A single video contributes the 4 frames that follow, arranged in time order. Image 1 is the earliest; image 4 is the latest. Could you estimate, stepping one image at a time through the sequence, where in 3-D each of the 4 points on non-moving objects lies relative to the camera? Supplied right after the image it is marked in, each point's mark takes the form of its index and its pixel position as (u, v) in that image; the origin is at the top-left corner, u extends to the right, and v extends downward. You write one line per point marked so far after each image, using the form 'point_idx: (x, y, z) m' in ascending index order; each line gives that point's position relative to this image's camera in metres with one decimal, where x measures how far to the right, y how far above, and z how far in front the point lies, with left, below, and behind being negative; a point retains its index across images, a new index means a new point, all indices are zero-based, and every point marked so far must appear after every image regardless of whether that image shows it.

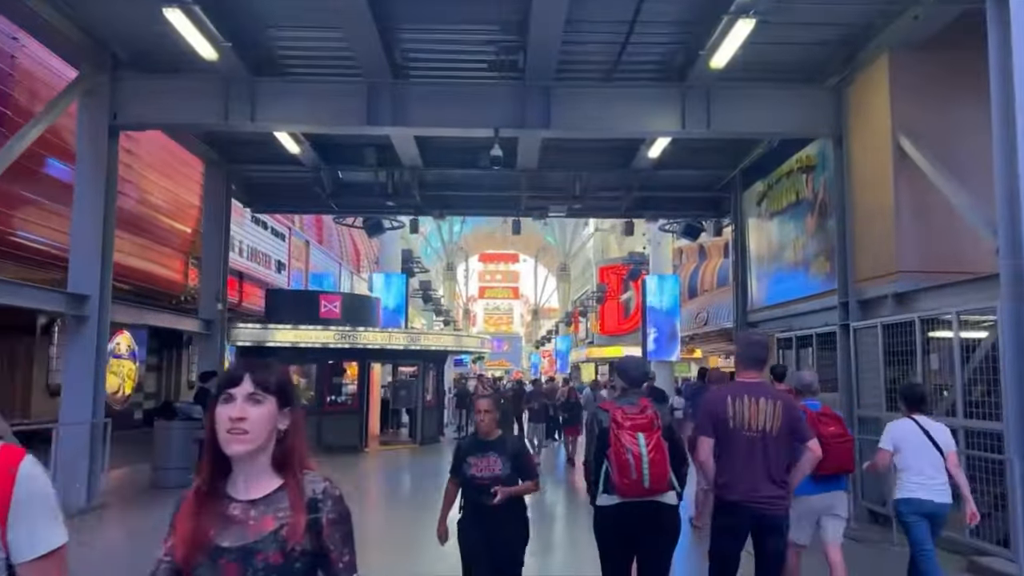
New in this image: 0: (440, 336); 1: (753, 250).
0: (-1.7, -1.2, +19.6) m
1: (+4.1, +0.6, +13.4) m
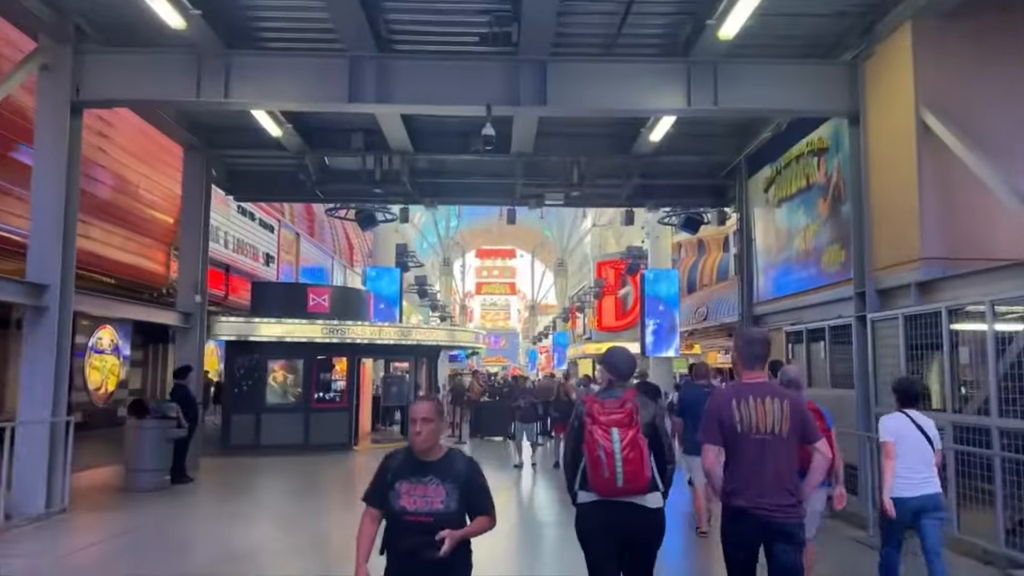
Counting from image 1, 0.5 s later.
0: (-1.9, -1.0, +19.0) m
1: (+4.0, +0.8, +12.8) m
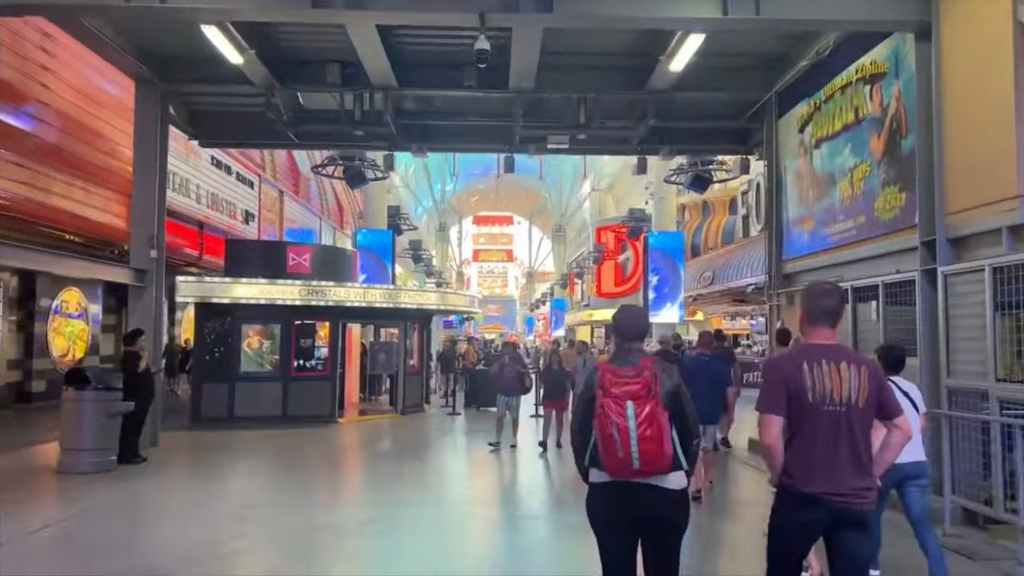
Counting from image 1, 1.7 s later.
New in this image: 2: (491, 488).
0: (-1.9, -0.1, +17.5) m
1: (+4.0, +1.4, +11.2) m
2: (-0.3, -2.6, +10.0) m
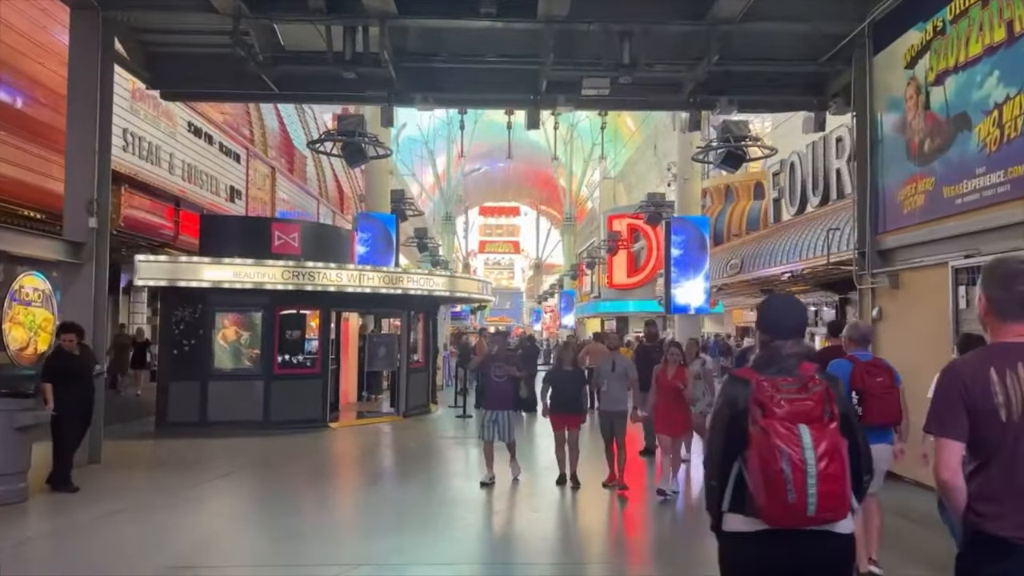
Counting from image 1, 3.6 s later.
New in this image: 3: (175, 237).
0: (-1.5, +0.2, +15.2) m
1: (+4.3, +1.7, +8.9) m
2: (0.0, -2.3, +7.7) m
3: (-6.9, +1.0, +16.4) m
